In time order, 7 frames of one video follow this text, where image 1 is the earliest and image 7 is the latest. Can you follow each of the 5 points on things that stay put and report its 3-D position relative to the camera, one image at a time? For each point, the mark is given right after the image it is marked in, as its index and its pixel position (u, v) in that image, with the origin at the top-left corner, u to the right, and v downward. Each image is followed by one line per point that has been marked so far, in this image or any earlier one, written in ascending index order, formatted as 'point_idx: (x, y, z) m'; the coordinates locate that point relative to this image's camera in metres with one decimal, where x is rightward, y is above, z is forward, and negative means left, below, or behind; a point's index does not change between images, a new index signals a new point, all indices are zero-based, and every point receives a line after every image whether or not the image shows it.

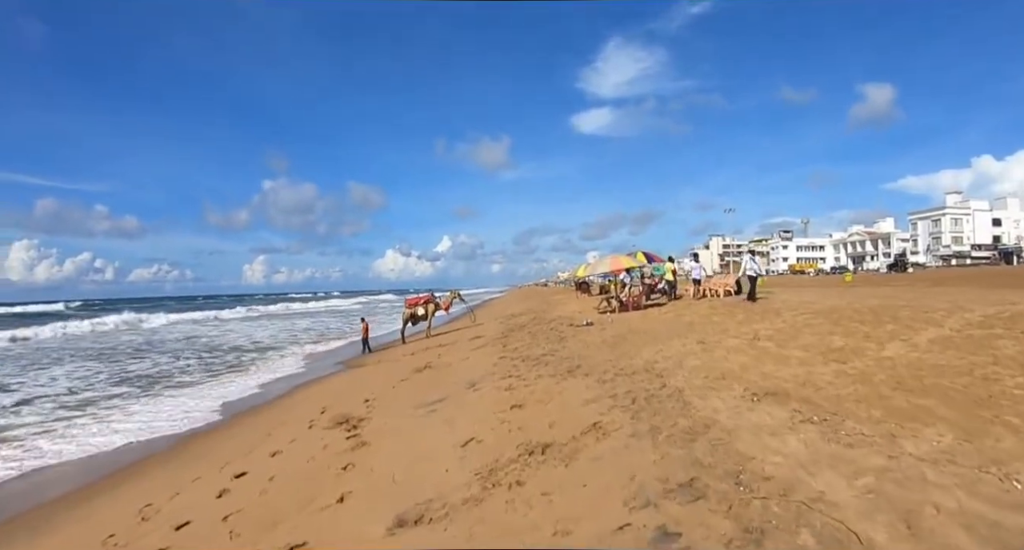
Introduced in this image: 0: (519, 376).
0: (+0.1, -1.7, +9.0) m
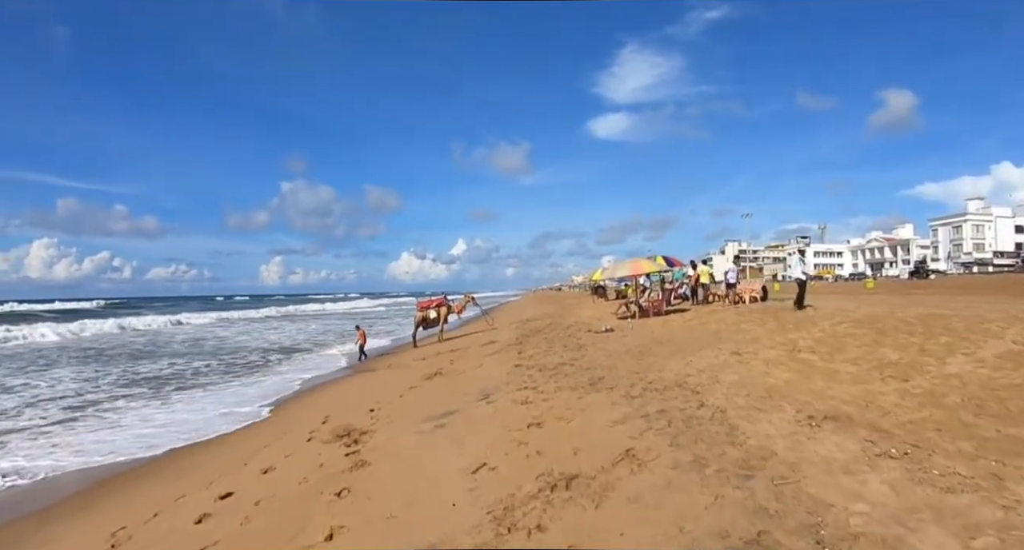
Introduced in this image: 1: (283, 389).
0: (+0.3, -1.7, +8.3) m
1: (-6.4, -3.1, +15.1) m
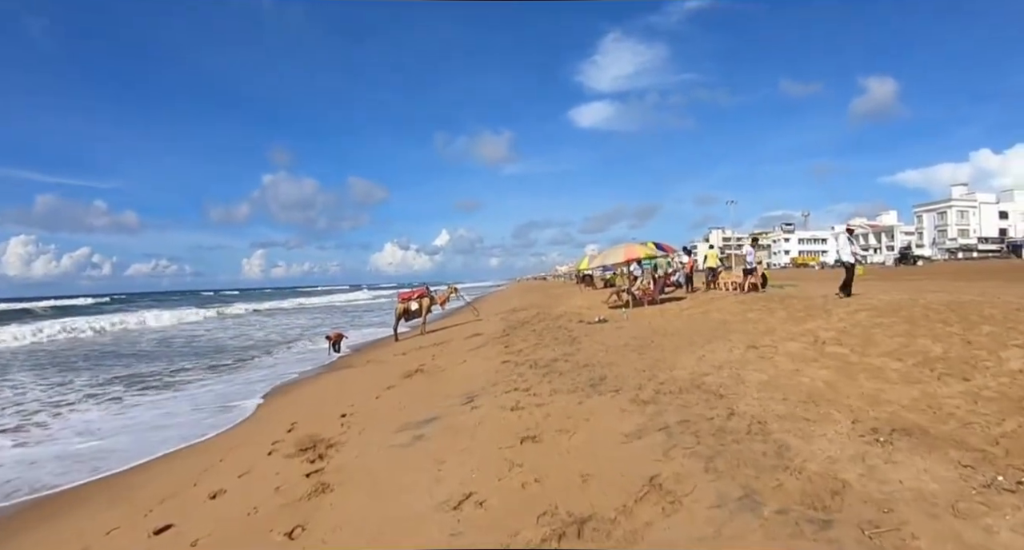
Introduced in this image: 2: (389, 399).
0: (+0.2, -1.5, +7.2) m
1: (-6.7, -2.9, +13.9) m
2: (-2.1, -2.1, +9.2) m
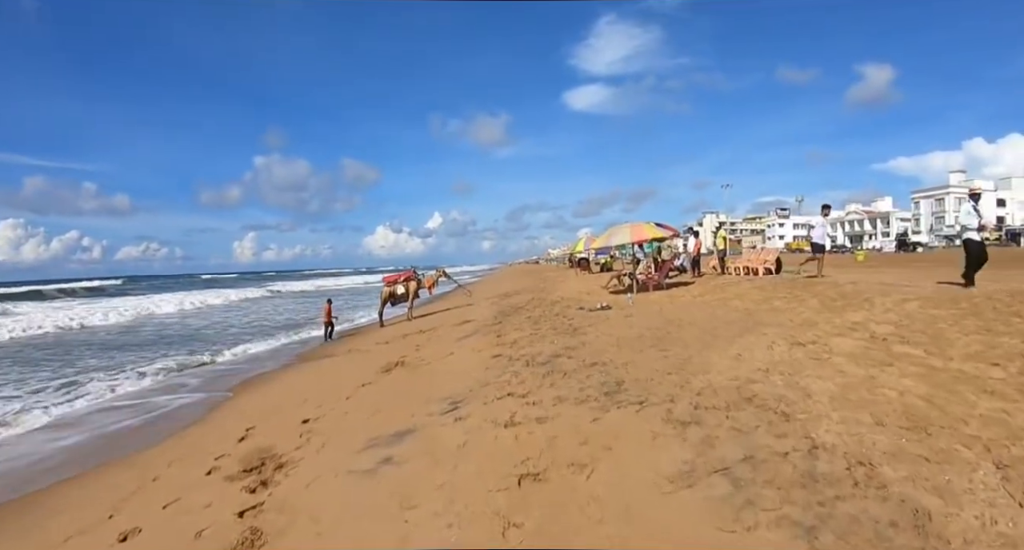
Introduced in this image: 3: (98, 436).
0: (+0.1, -1.3, +5.8) m
1: (-6.8, -2.4, +12.5) m
2: (-2.2, -1.8, +7.8) m
3: (-6.7, -2.6, +8.8) m
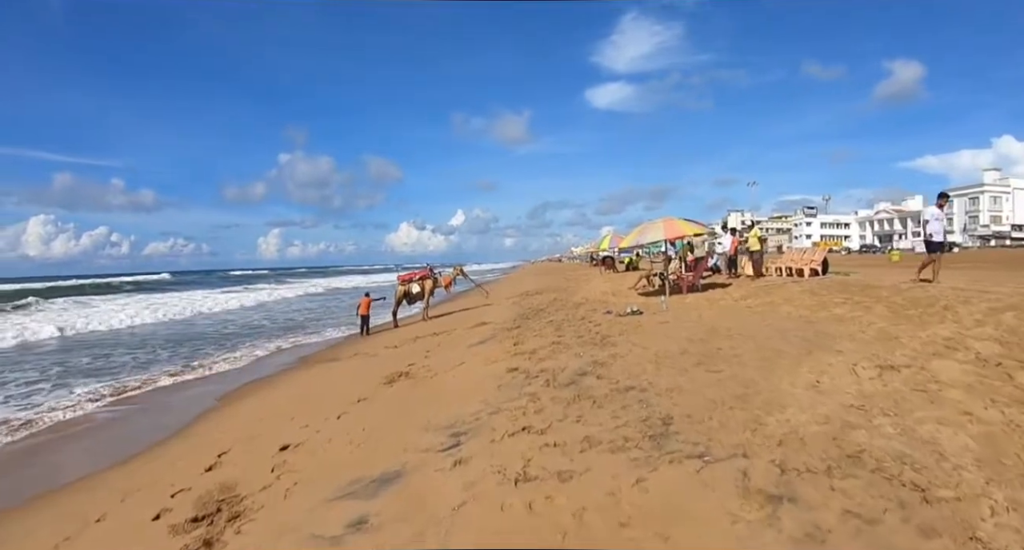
0: (+0.3, -1.3, +4.6) m
1: (-6.4, -2.4, +11.5) m
2: (-2.0, -1.8, +6.7) m
3: (-6.4, -2.6, +7.8) m
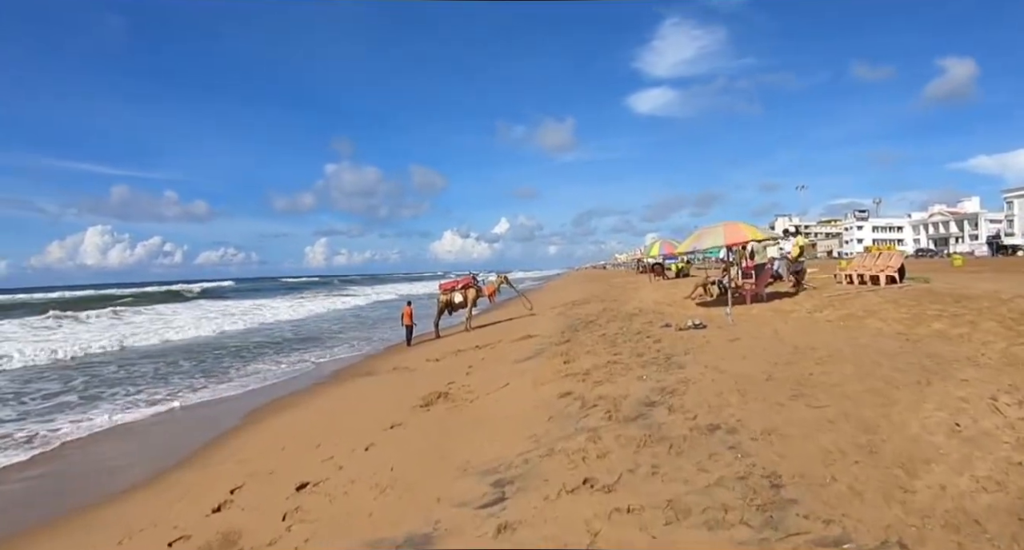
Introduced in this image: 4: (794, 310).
0: (+0.7, -1.4, +3.6) m
1: (-5.5, -2.6, +11.0) m
2: (-1.4, -2.0, +5.8) m
3: (-5.8, -2.7, +7.3) m
4: (+5.9, -0.7, +11.5) m
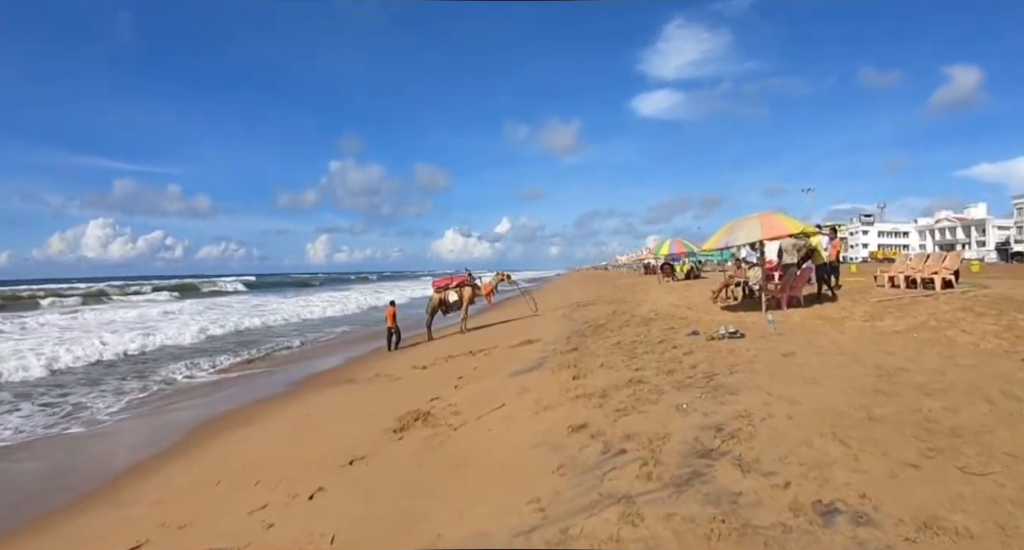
0: (+0.6, -1.4, +1.9) m
1: (-5.5, -2.4, +9.3) m
2: (-1.5, -1.9, +4.1) m
3: (-5.8, -2.6, +5.6) m
4: (+5.9, -0.7, +9.7) m
